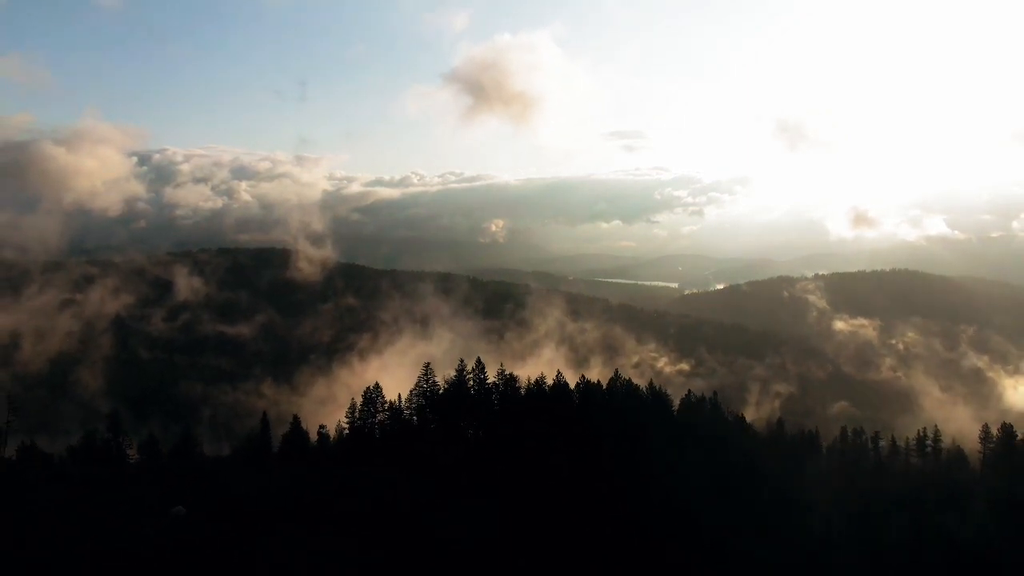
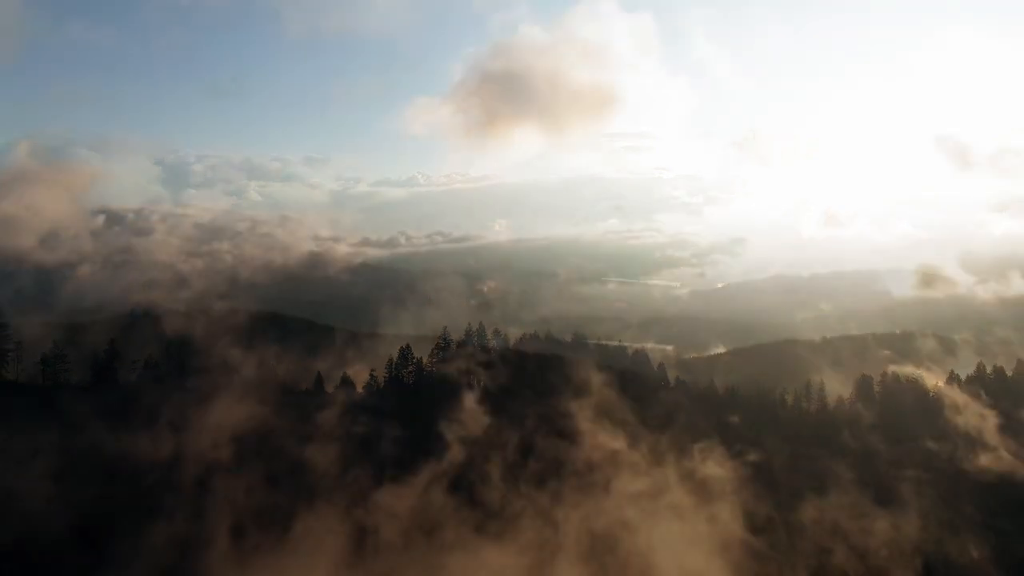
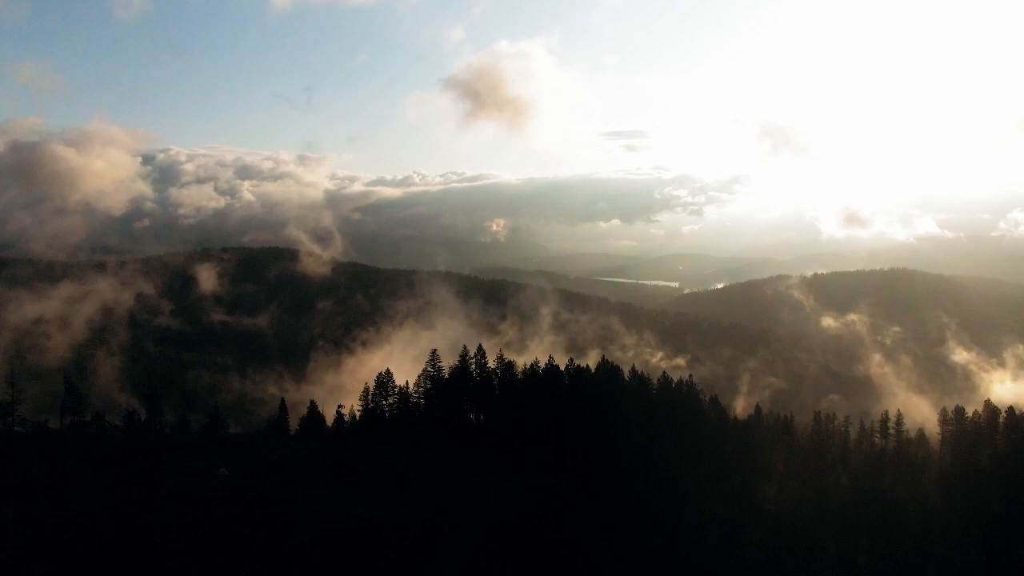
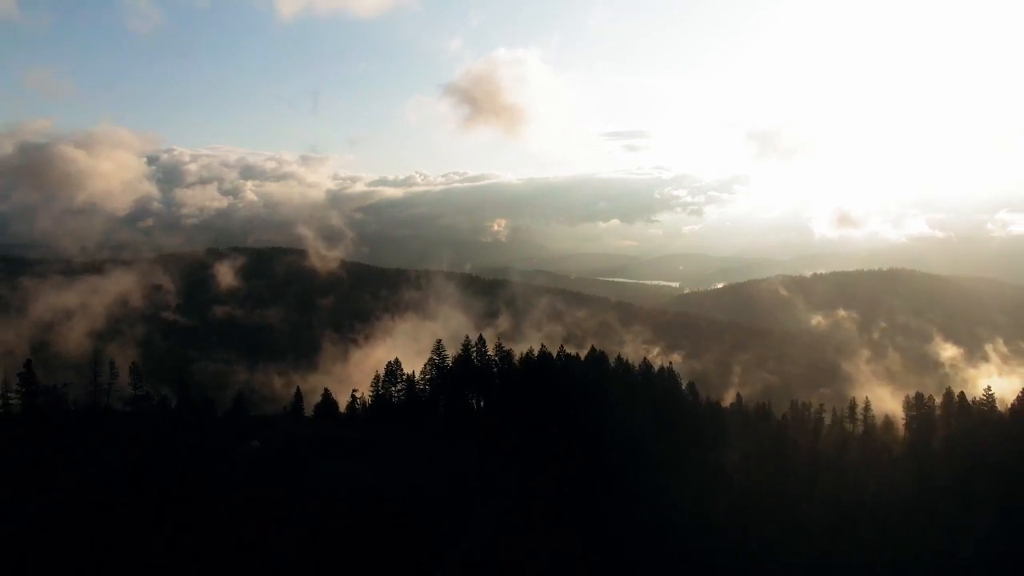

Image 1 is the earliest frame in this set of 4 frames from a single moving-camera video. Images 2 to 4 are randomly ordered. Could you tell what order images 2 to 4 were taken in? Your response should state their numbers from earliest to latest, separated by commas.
3, 4, 2
